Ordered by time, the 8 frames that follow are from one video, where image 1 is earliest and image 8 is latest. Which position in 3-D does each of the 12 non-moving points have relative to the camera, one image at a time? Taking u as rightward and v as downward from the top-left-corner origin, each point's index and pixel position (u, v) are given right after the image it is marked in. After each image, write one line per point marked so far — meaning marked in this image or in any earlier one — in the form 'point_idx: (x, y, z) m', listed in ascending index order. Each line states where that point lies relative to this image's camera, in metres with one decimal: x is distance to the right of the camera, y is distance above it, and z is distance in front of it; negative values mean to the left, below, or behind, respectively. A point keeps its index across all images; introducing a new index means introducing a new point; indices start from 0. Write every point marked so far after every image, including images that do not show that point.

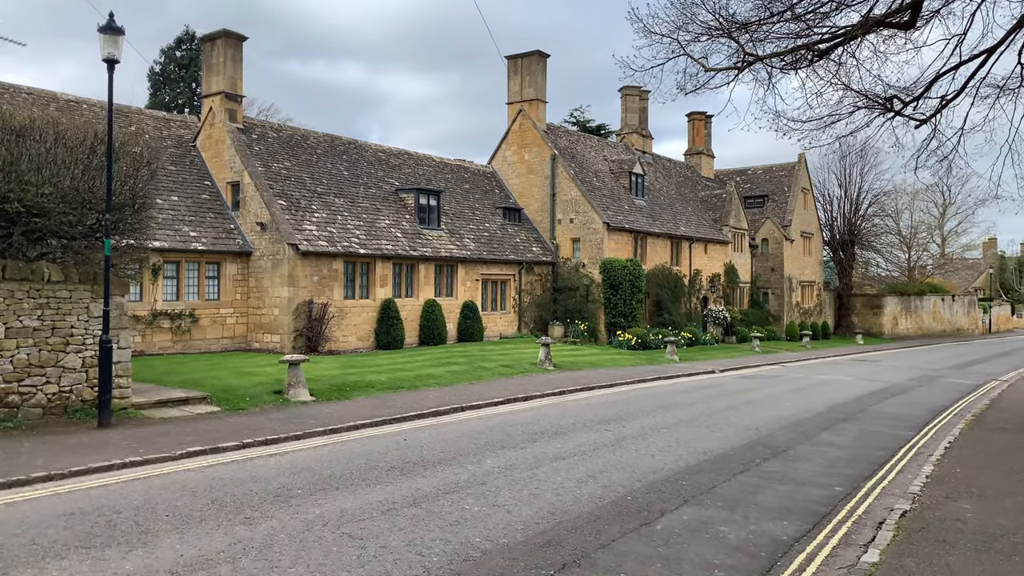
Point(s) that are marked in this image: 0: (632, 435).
0: (+1.8, -2.3, +12.1) m
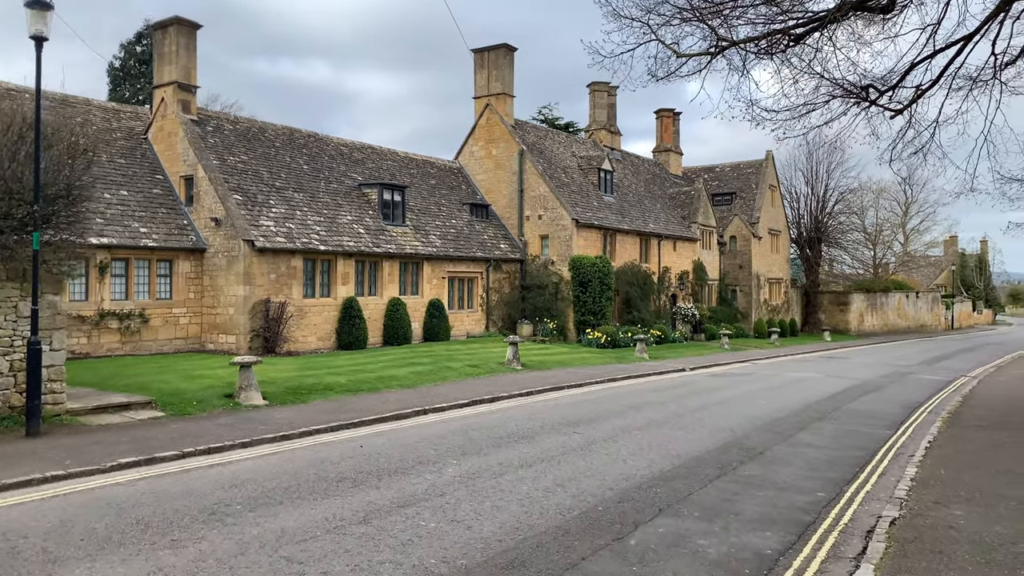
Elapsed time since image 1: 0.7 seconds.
0: (+1.3, -2.2, +11.5) m
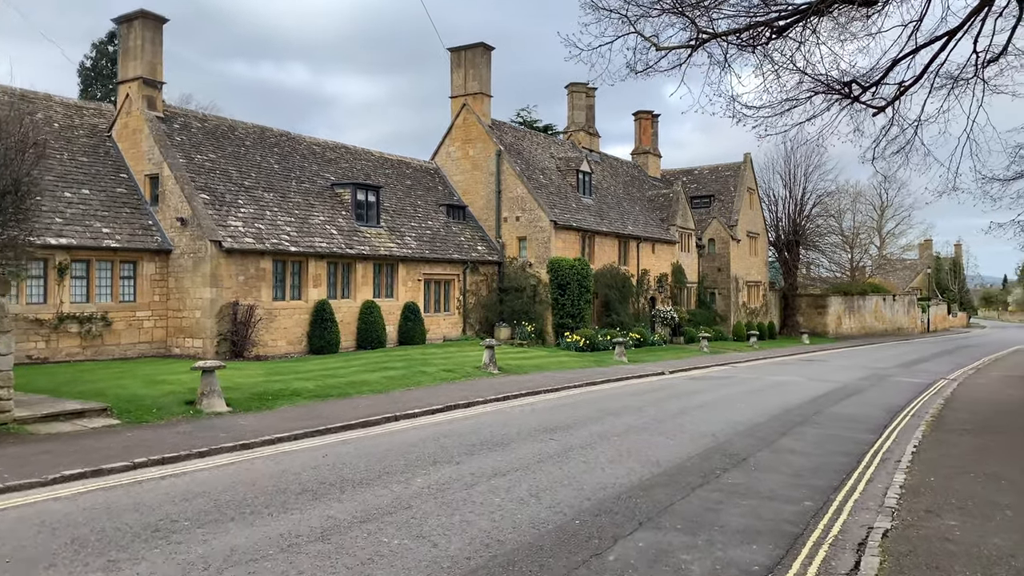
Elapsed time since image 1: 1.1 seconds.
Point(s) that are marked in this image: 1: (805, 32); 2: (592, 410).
0: (+1.0, -2.2, +11.1) m
1: (+4.4, +3.9, +11.9) m
2: (+1.5, -2.3, +14.8) m
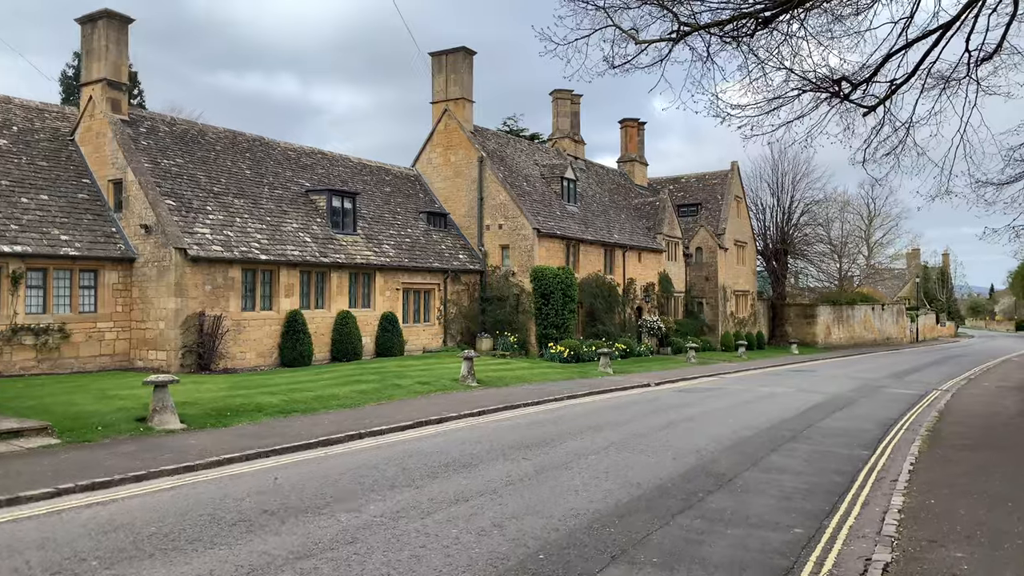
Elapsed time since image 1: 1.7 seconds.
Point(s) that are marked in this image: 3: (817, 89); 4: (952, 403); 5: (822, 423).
0: (+0.6, -2.3, +10.3) m
1: (+4.0, +3.8, +11.2) m
2: (+1.0, -2.4, +14.0) m
3: (+4.9, +3.2, +12.8) m
4: (+11.1, -2.9, +19.8) m
5: (+6.0, -2.6, +15.3) m
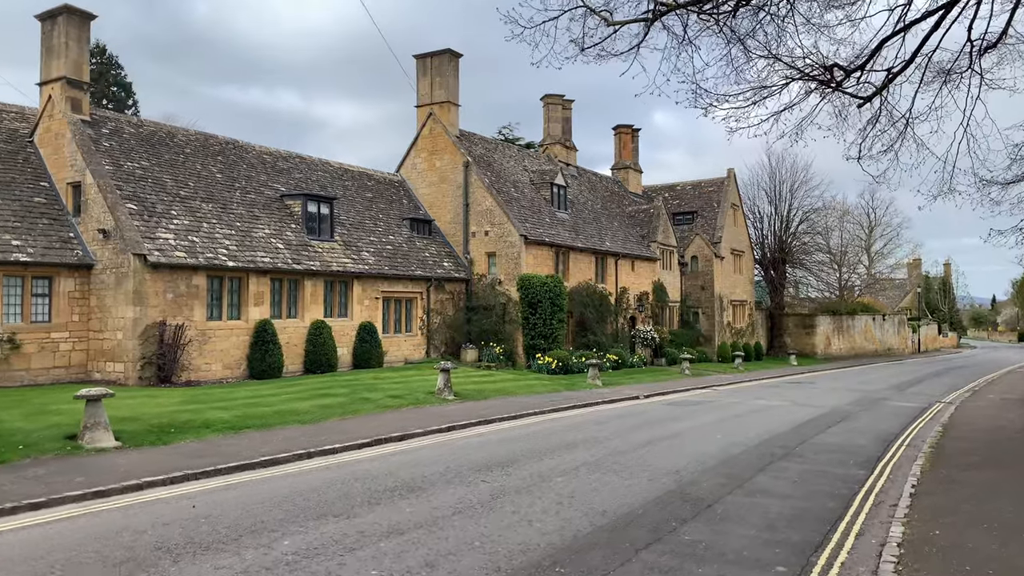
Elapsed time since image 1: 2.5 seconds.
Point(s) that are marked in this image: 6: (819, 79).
0: (0.0, -2.3, +9.2) m
1: (+3.5, +3.7, +10.3) m
2: (+0.5, -2.5, +13.0) m
3: (+4.4, +3.1, +11.8) m
4: (+10.5, -3.0, +18.7) m
5: (+5.5, -2.7, +14.3) m
6: (+4.6, +3.1, +11.9) m
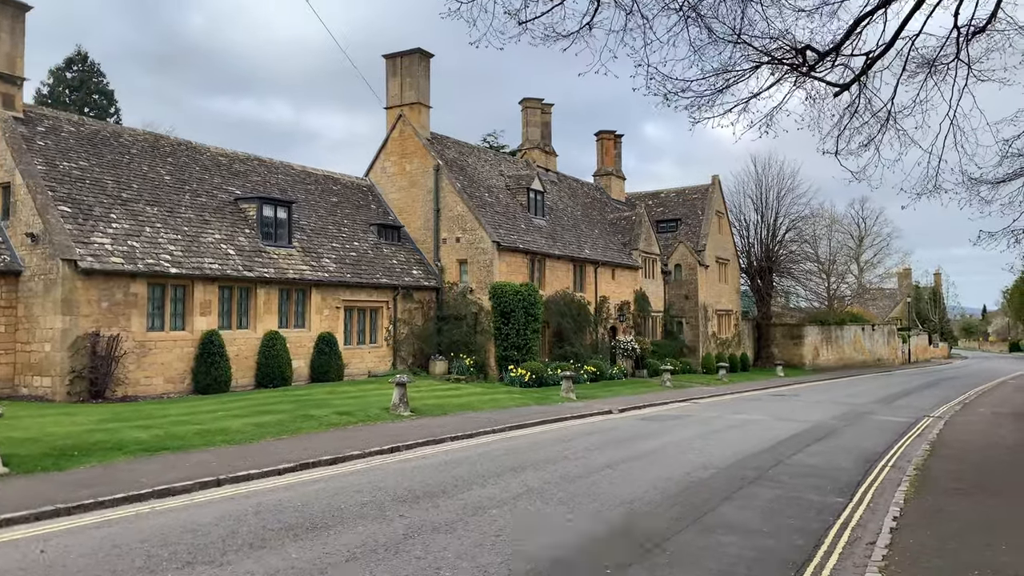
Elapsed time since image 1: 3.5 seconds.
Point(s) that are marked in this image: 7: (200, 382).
0: (-0.8, -2.4, +8.0) m
1: (+2.6, +3.6, +9.1) m
2: (-0.3, -2.6, +11.7) m
3: (+3.6, +3.1, +10.7) m
4: (+9.7, -3.2, +17.6) m
5: (+4.7, -2.8, +13.1) m
6: (+3.8, +3.1, +10.8) m
7: (-7.5, -2.3, +19.0) m
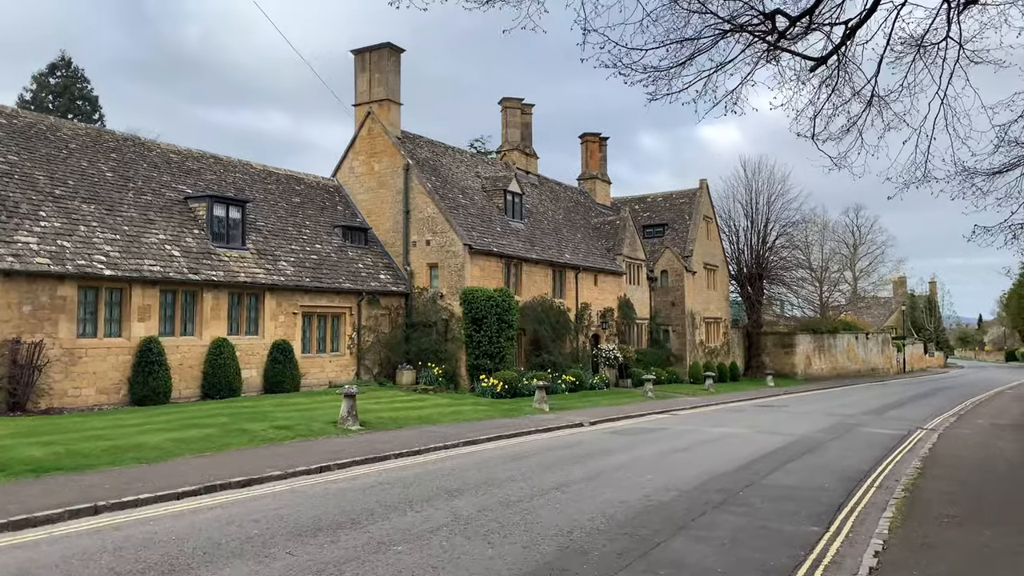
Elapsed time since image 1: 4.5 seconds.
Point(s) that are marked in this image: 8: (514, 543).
0: (-1.6, -2.3, +6.6) m
1: (+1.8, +3.7, +7.9) m
2: (-1.1, -2.6, +10.4) m
3: (+2.8, +3.1, +9.4) m
4: (+8.8, -3.3, +16.3) m
5: (+3.8, -2.9, +11.7) m
6: (+3.0, +3.1, +9.5) m
7: (-8.4, -2.3, +17.6) m
8: (0.0, -2.5, +7.6) m
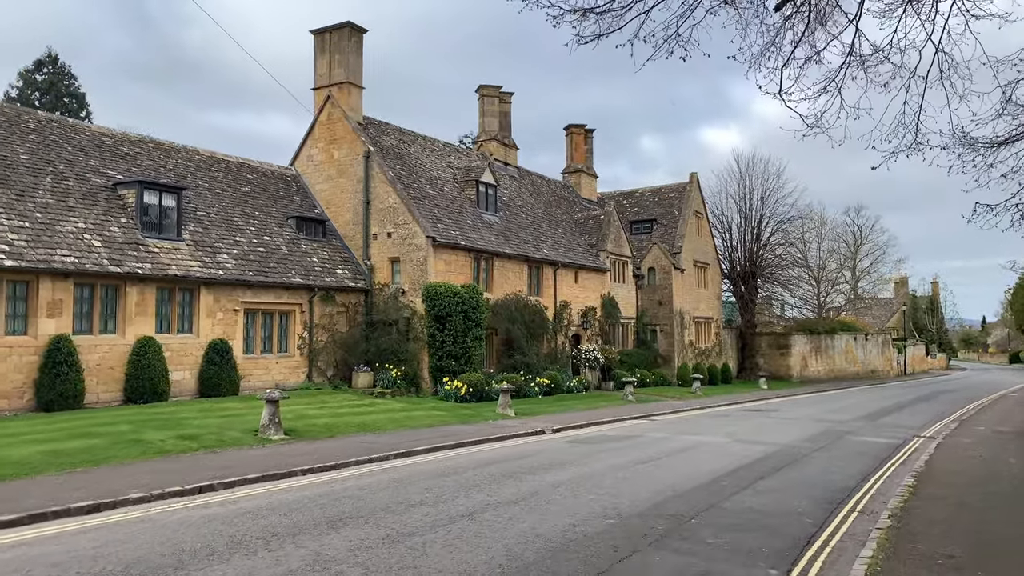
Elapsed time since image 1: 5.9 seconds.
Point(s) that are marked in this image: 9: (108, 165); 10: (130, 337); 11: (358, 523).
0: (-2.7, -2.2, +4.8) m
1: (+0.7, +3.9, +6.1) m
2: (-2.2, -2.5, +8.6) m
3: (+1.7, +3.3, +7.6) m
4: (+7.8, -3.1, +14.4) m
5: (+2.8, -2.7, +9.9) m
6: (+1.9, +3.3, +7.7) m
7: (-9.4, -2.2, +15.8) m
8: (-1.1, -2.3, +5.8) m
9: (-10.2, +3.1, +19.9) m
10: (-8.6, -1.1, +17.7) m
11: (-1.6, -2.4, +8.2) m
